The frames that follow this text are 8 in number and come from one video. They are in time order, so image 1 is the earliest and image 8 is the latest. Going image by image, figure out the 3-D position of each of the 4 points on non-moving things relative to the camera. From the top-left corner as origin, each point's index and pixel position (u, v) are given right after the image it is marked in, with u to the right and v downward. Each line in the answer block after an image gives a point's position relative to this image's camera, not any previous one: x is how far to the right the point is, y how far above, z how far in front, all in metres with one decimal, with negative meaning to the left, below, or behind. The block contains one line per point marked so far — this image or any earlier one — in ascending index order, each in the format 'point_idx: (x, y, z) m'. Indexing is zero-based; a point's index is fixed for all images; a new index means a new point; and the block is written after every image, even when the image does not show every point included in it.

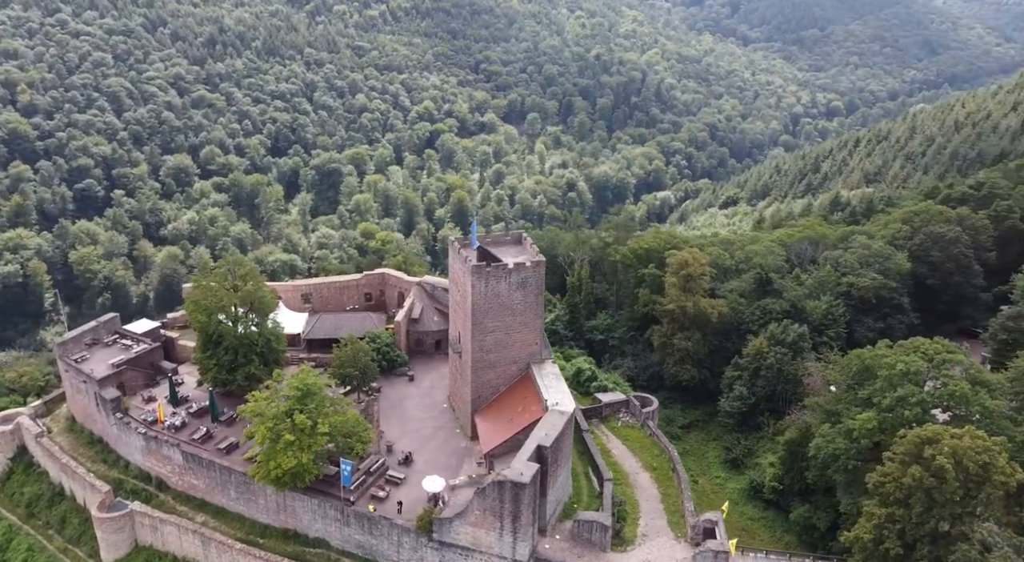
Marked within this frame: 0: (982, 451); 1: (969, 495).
0: (+13.0, -4.7, +18.1) m
1: (+12.5, -5.8, +18.1) m
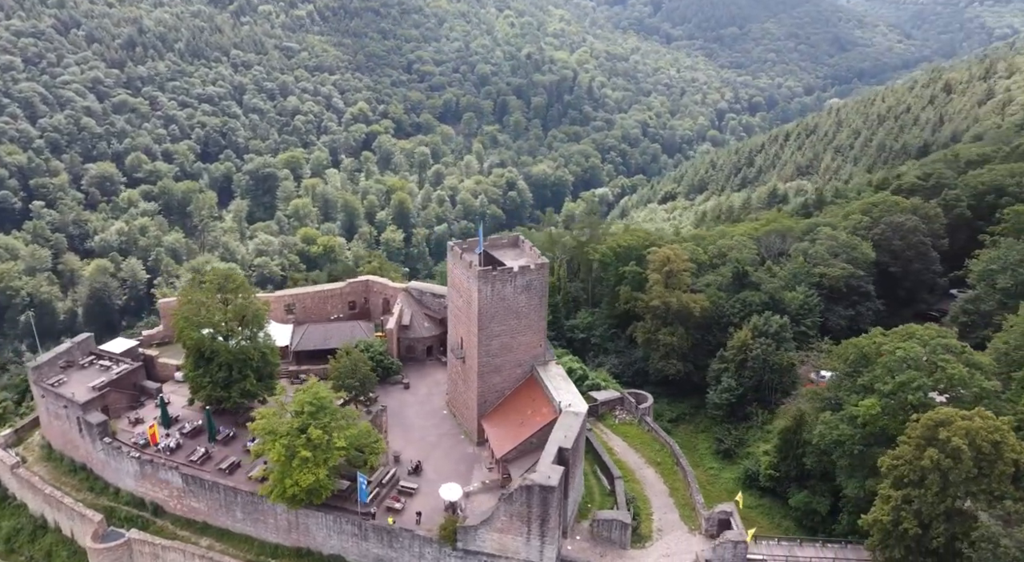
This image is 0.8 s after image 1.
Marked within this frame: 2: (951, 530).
0: (+13.8, -4.3, +19.0) m
1: (+13.4, -5.5, +18.9) m
2: (+12.5, -7.1, +19.1) m
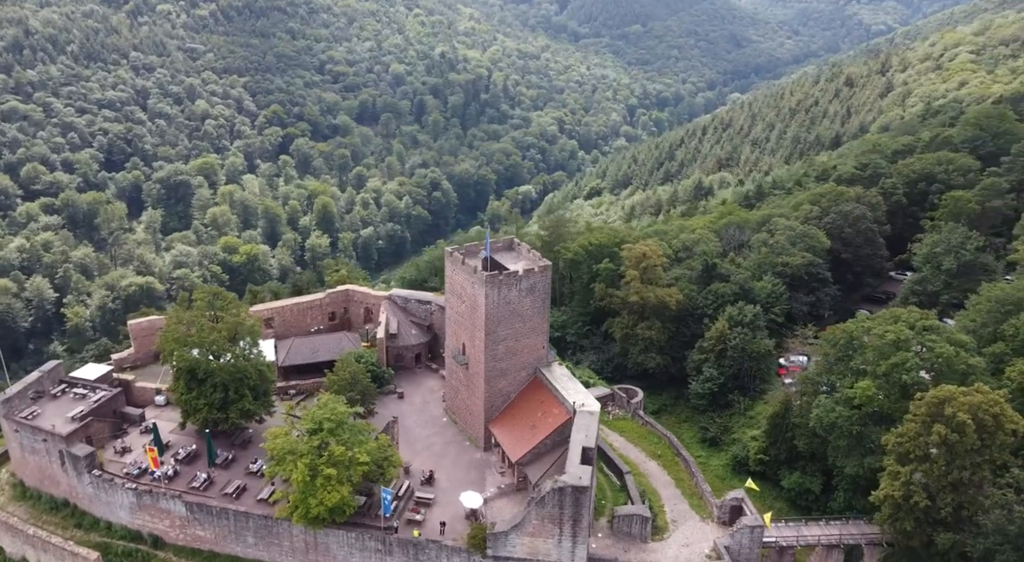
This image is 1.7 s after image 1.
0: (+14.7, -3.8, +20.3) m
1: (+14.3, -5.0, +20.2) m
2: (+13.5, -6.7, +20.3) m
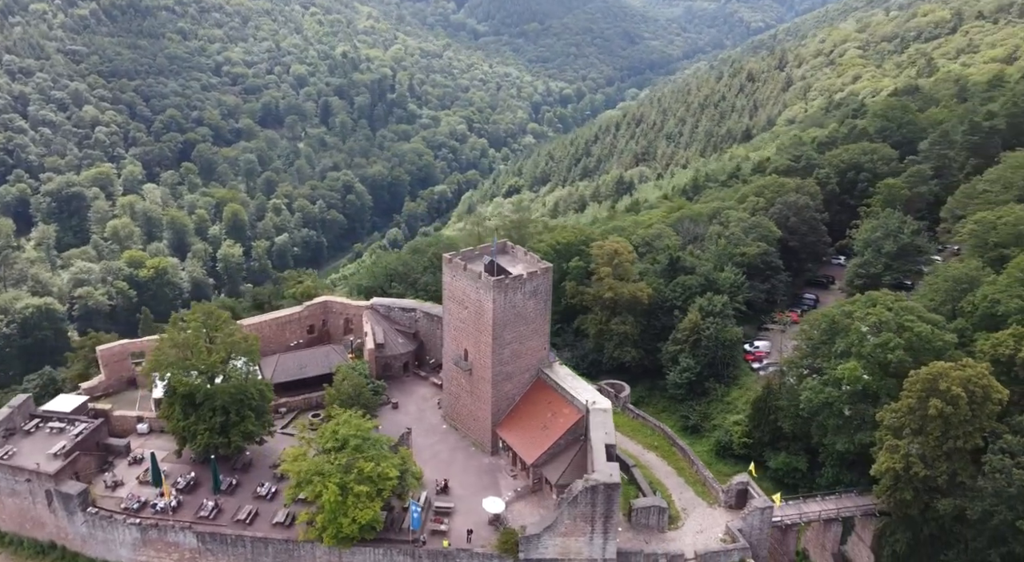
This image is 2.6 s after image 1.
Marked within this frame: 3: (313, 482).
0: (+15.5, -3.2, +22.0) m
1: (+15.1, -4.4, +21.8) m
2: (+14.4, -6.1, +21.9) m
3: (-5.9, -5.9, +19.7) m
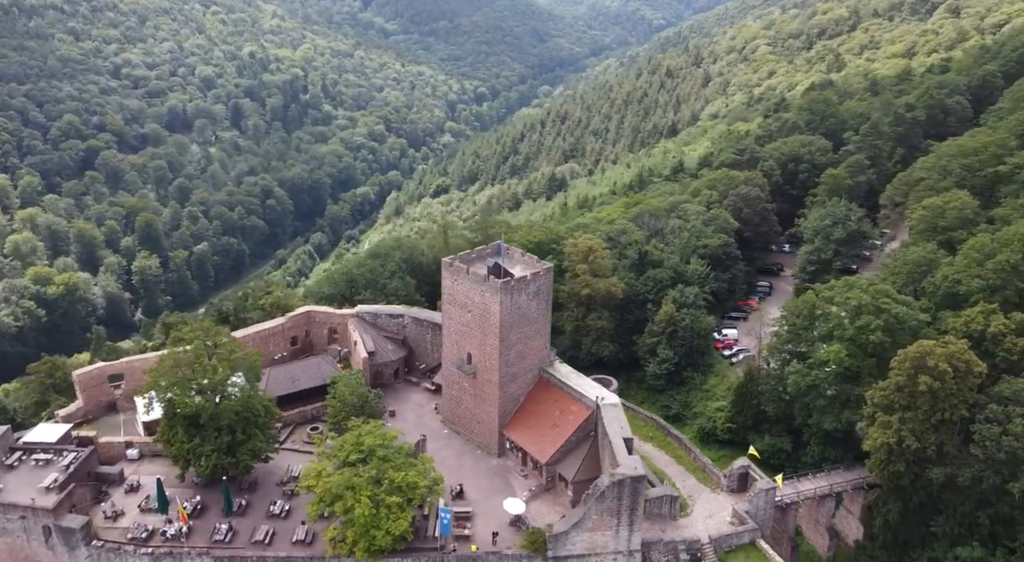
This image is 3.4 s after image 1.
0: (+16.0, -2.5, +23.6) m
1: (+15.7, -3.8, +23.5) m
2: (+15.1, -5.5, +23.5) m
3: (-5.0, -6.2, +19.3) m
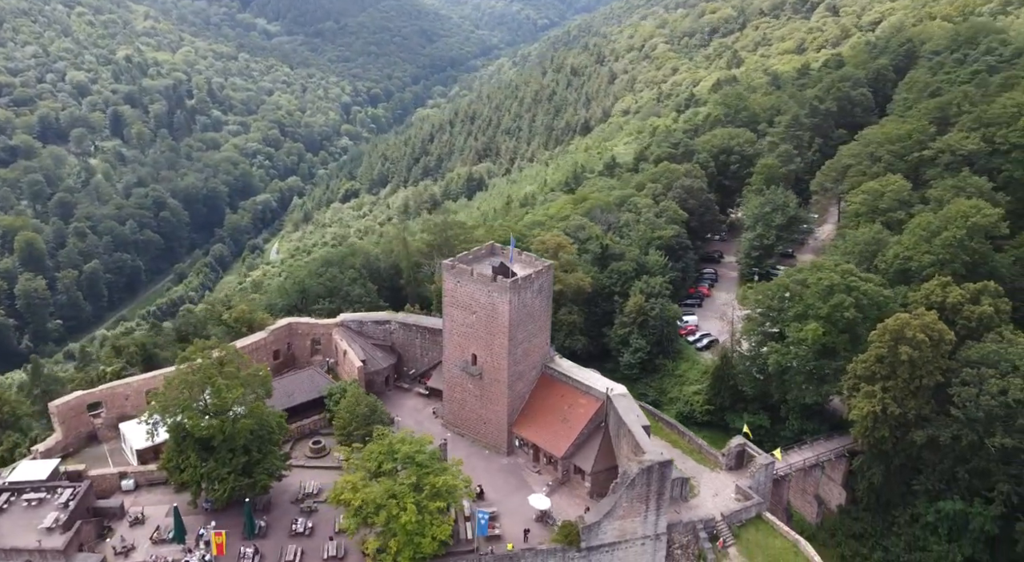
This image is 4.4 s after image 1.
0: (+16.3, -1.6, +25.8) m
1: (+16.1, -2.9, +25.6) m
2: (+15.6, -4.7, +25.5) m
3: (-3.7, -6.4, +18.9) m
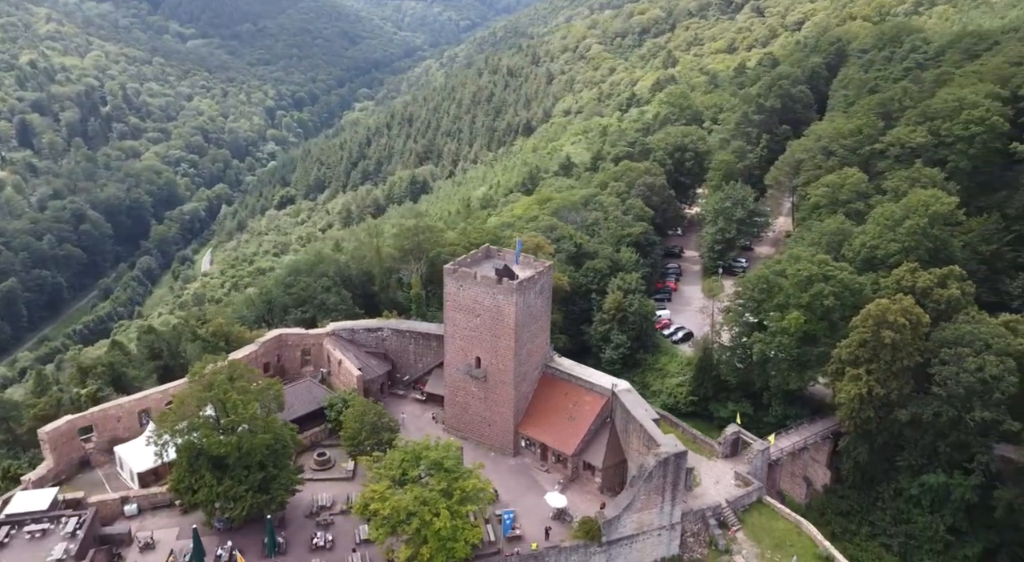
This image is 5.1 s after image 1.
0: (+16.4, -1.1, +27.4) m
1: (+16.3, -2.3, +27.2) m
2: (+15.8, -4.1, +27.1) m
3: (-2.8, -6.6, +18.9) m
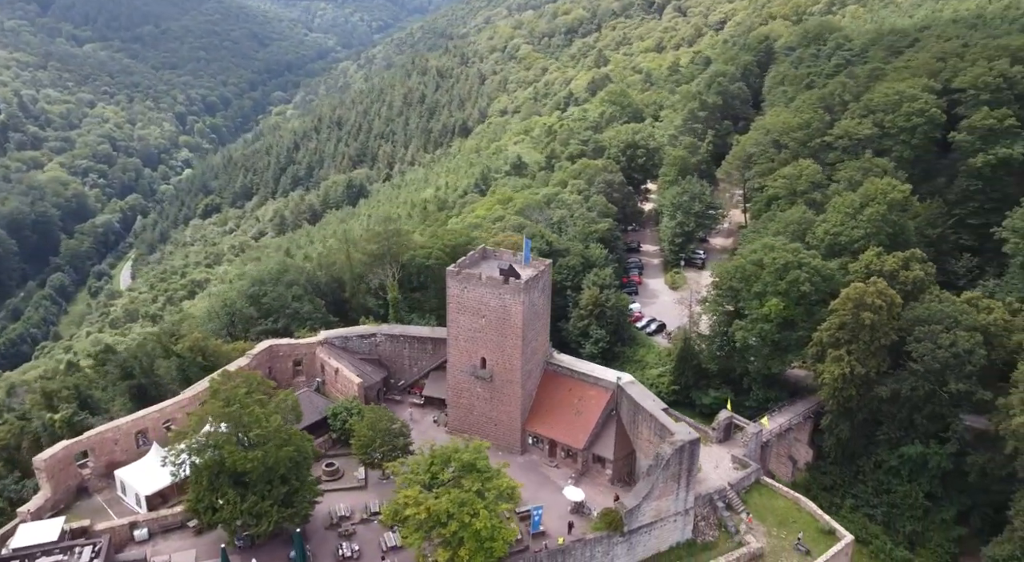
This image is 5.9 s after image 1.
0: (+16.3, -0.4, +29.2) m
1: (+16.3, -1.6, +29.0) m
2: (+15.9, -3.5, +28.8) m
3: (-1.8, -6.7, +19.0) m
